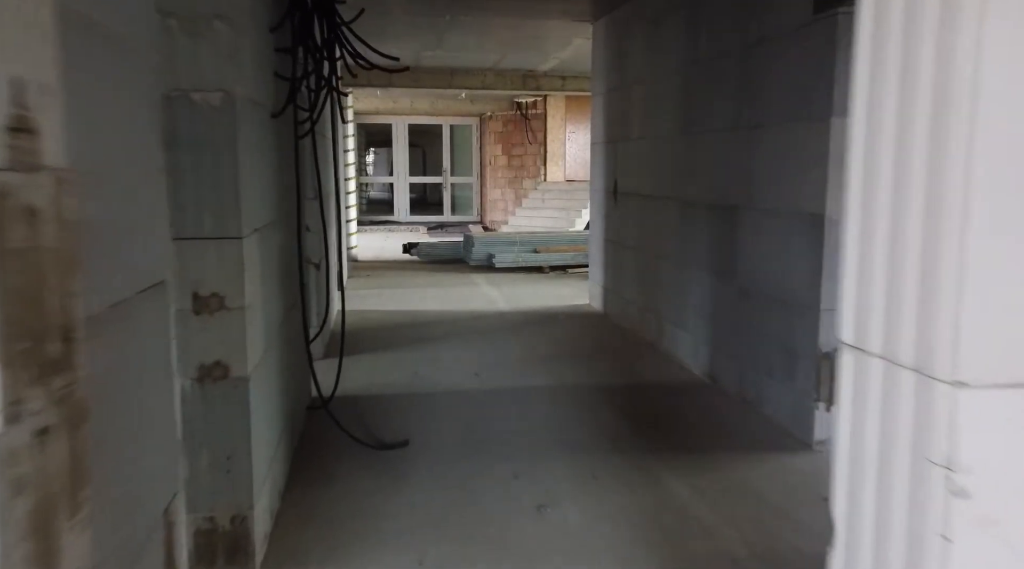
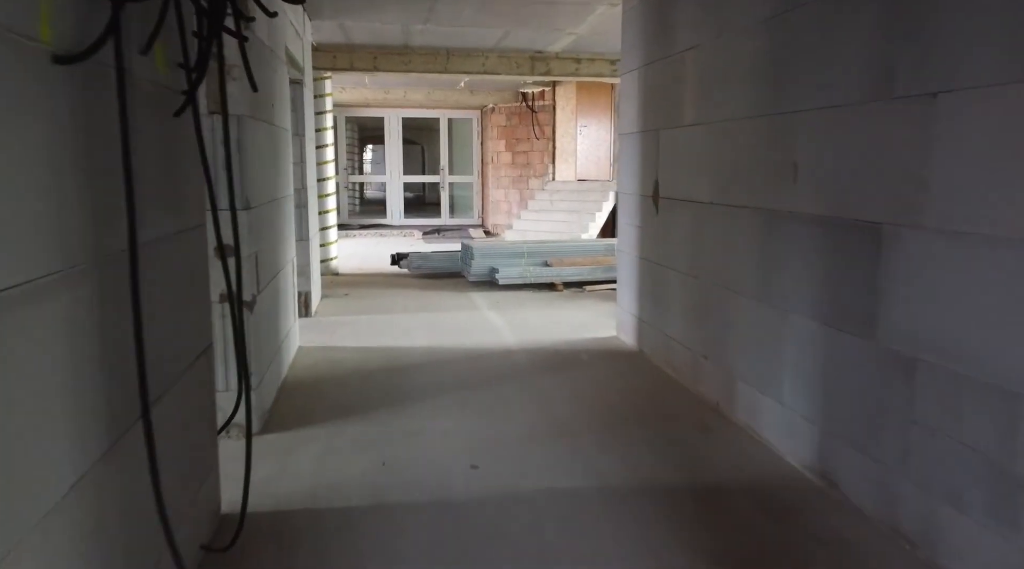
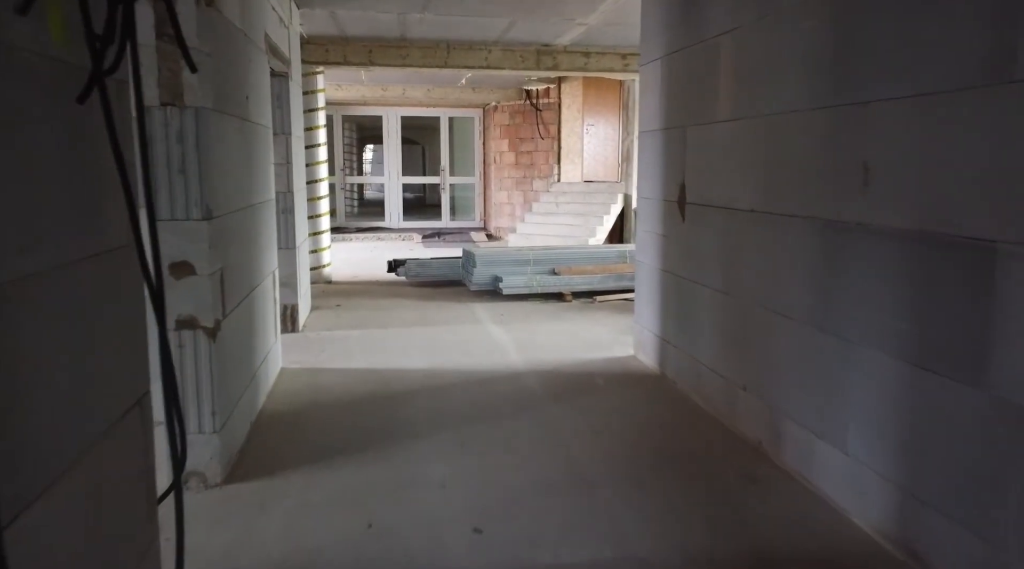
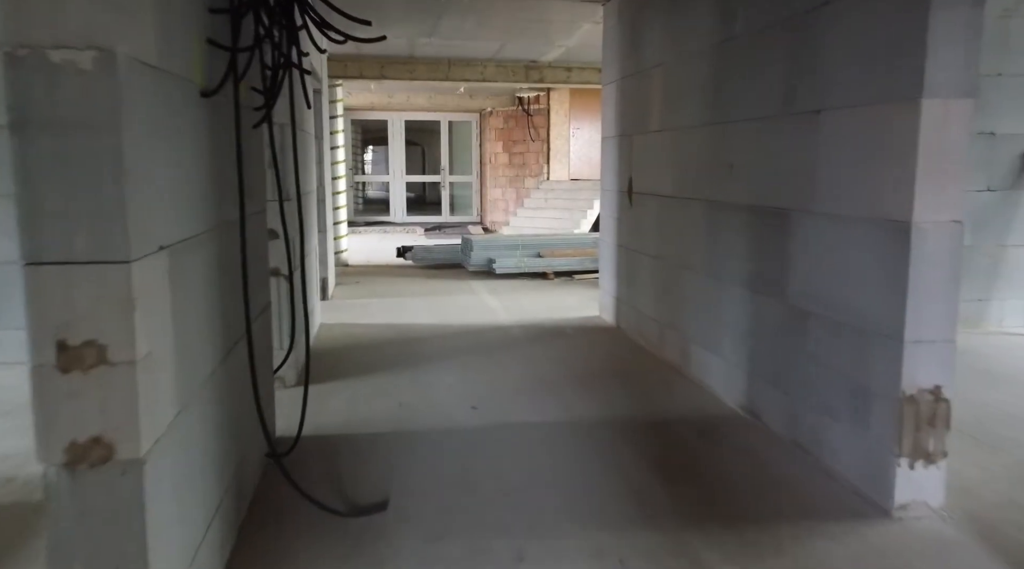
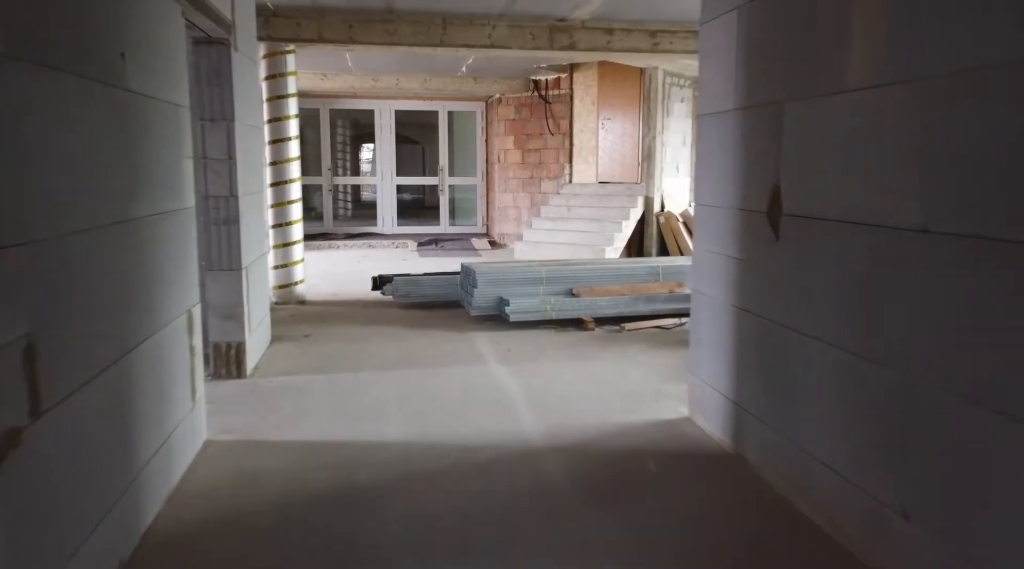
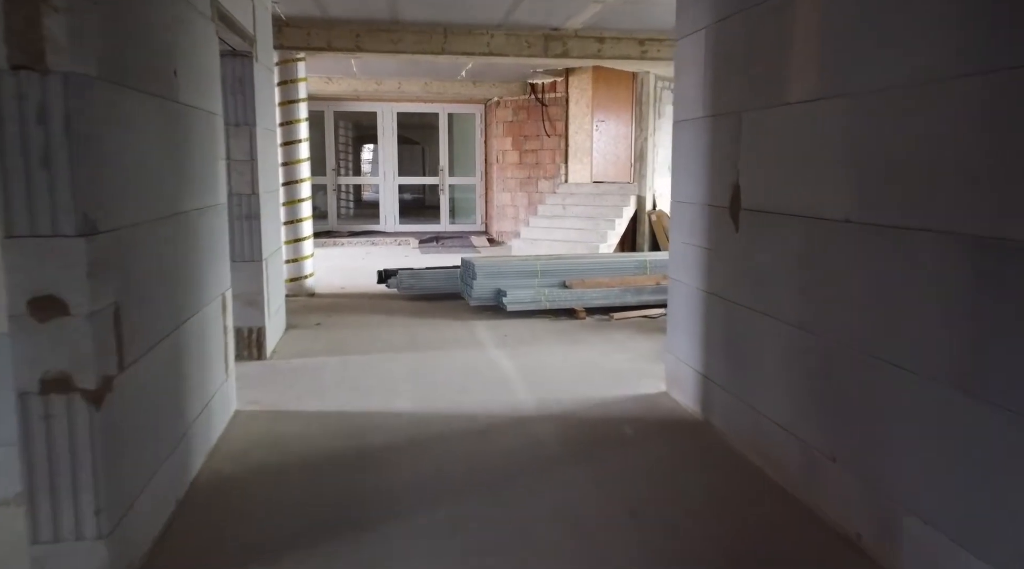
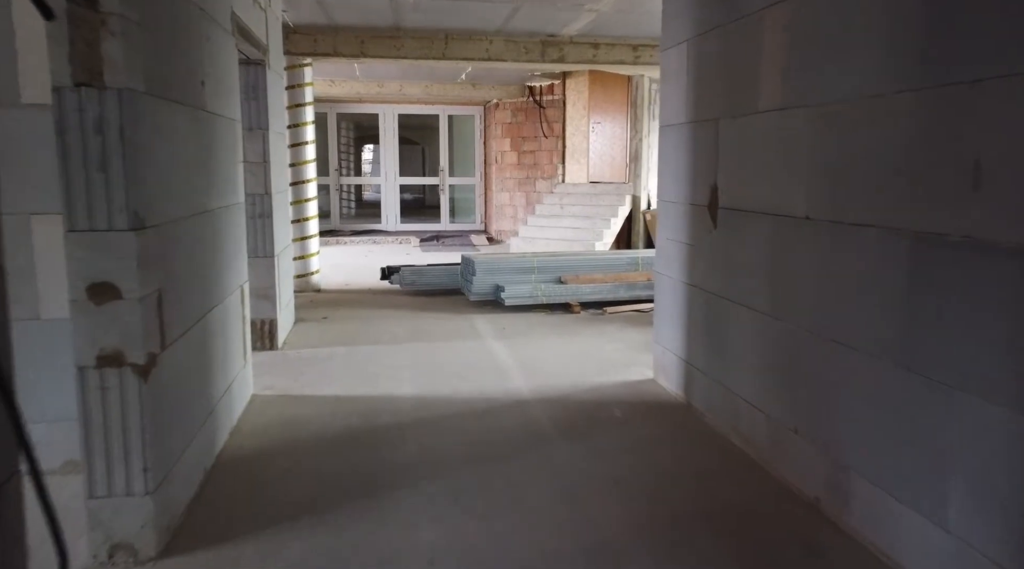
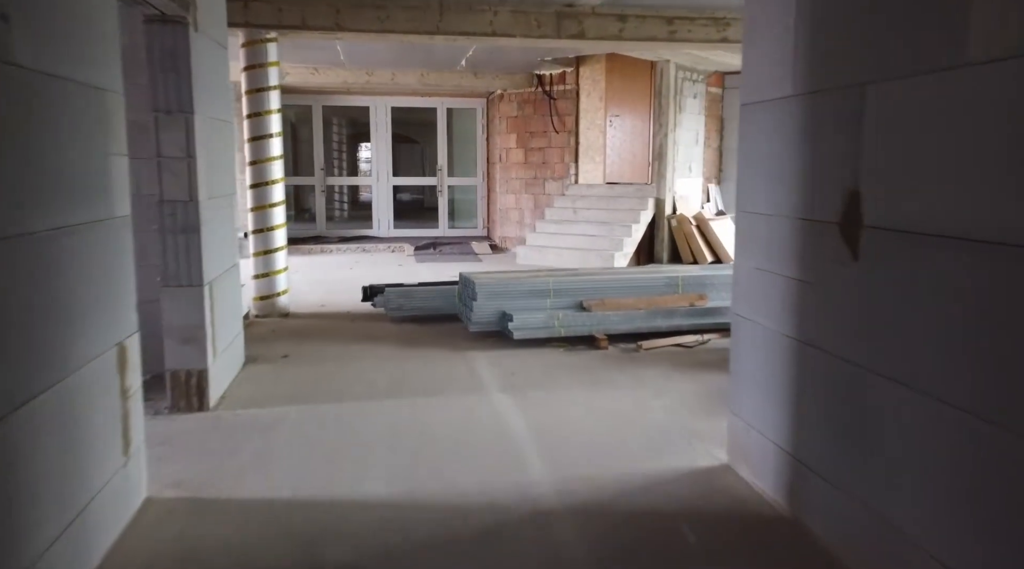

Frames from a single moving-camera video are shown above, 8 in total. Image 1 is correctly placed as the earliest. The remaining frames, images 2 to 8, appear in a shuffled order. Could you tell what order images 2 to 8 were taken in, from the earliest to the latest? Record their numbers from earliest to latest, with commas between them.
4, 2, 3, 7, 6, 5, 8
